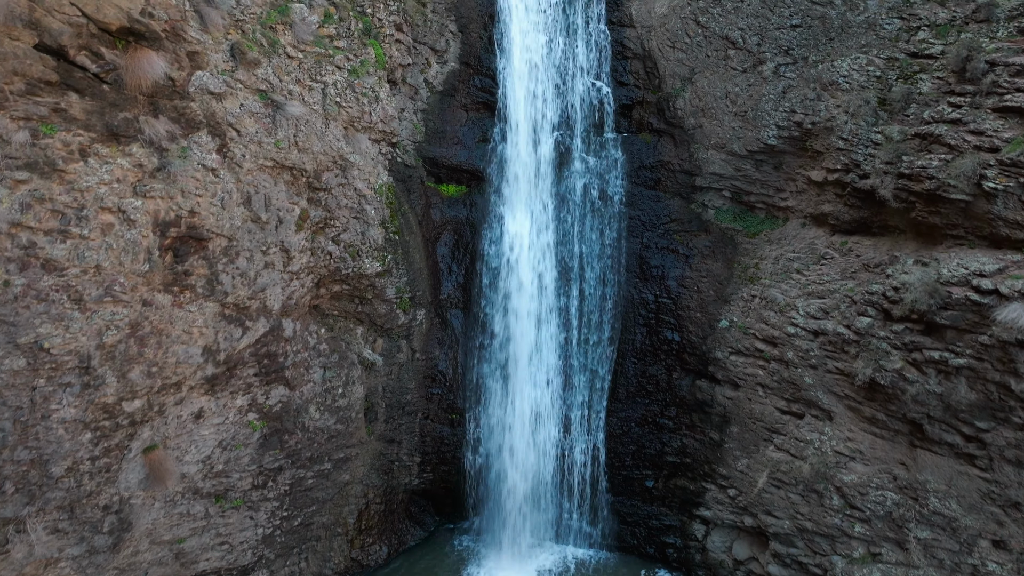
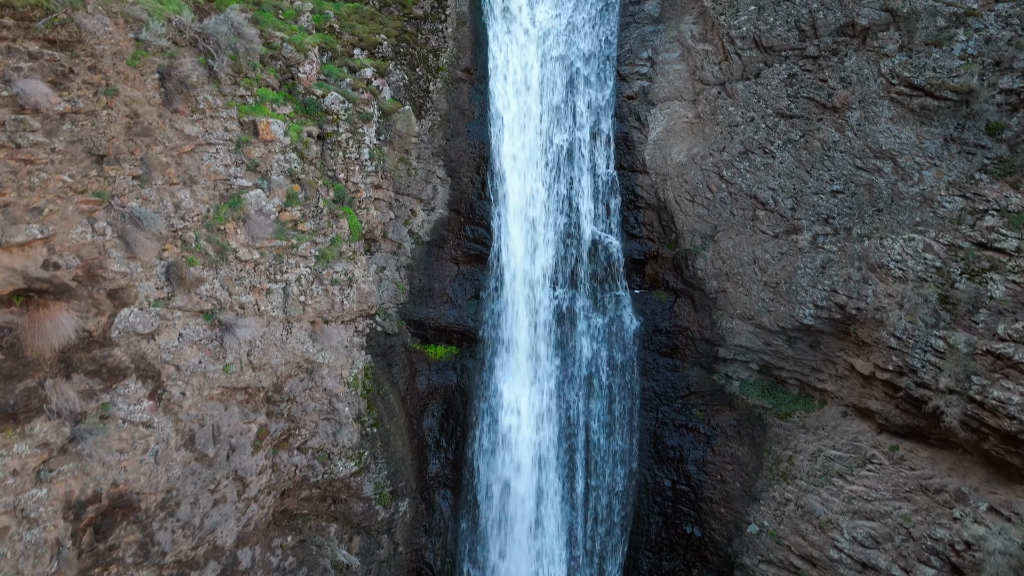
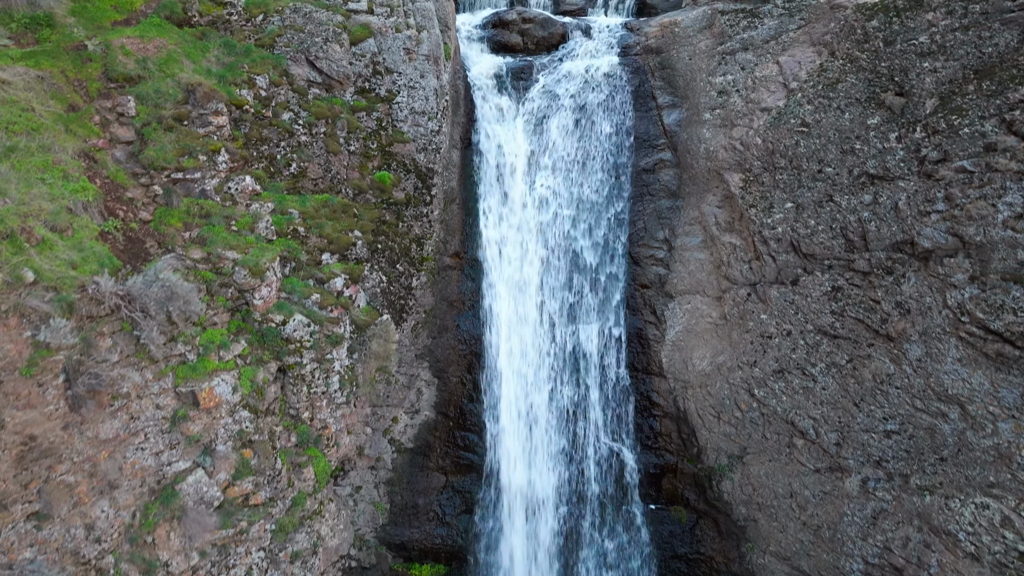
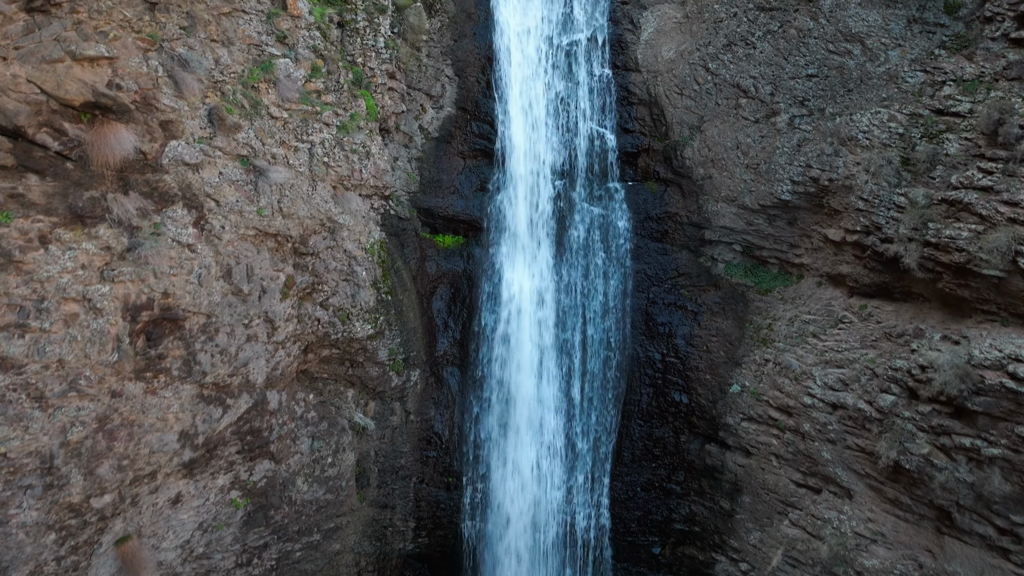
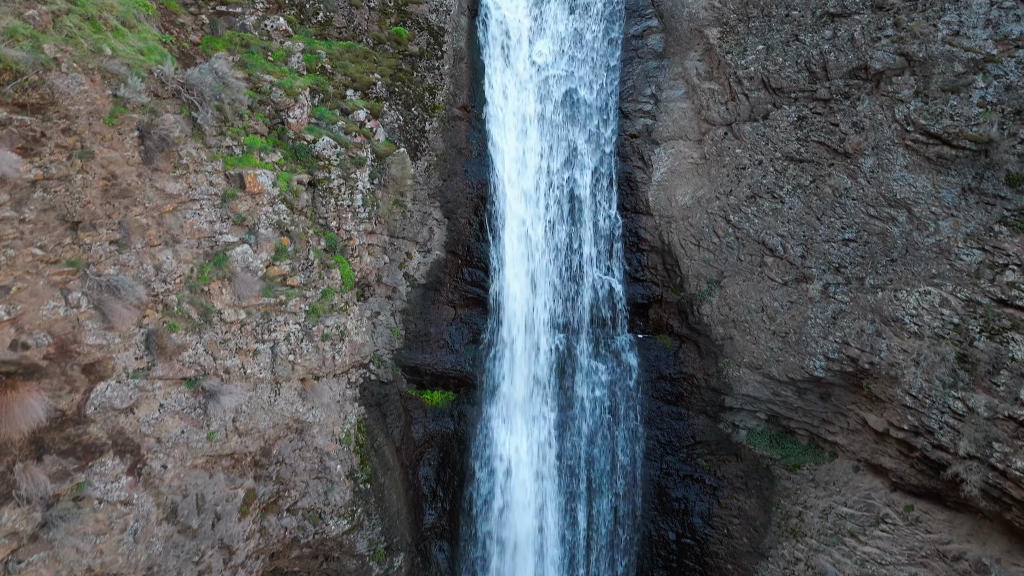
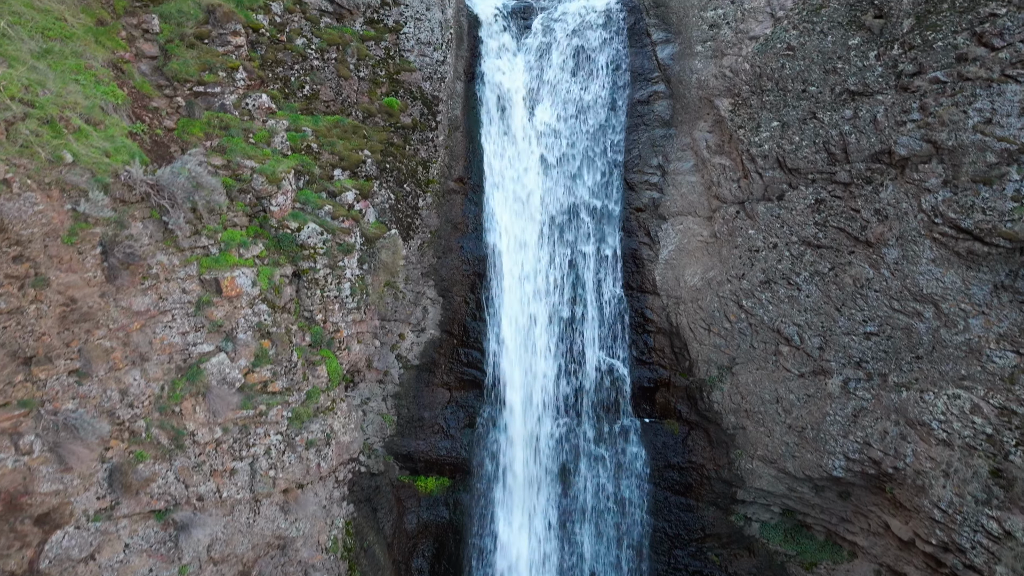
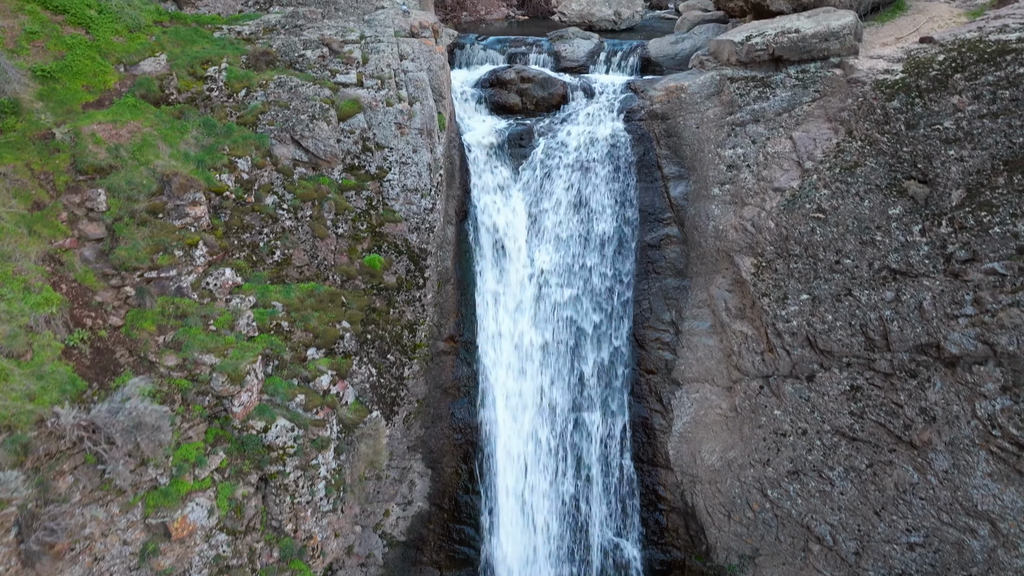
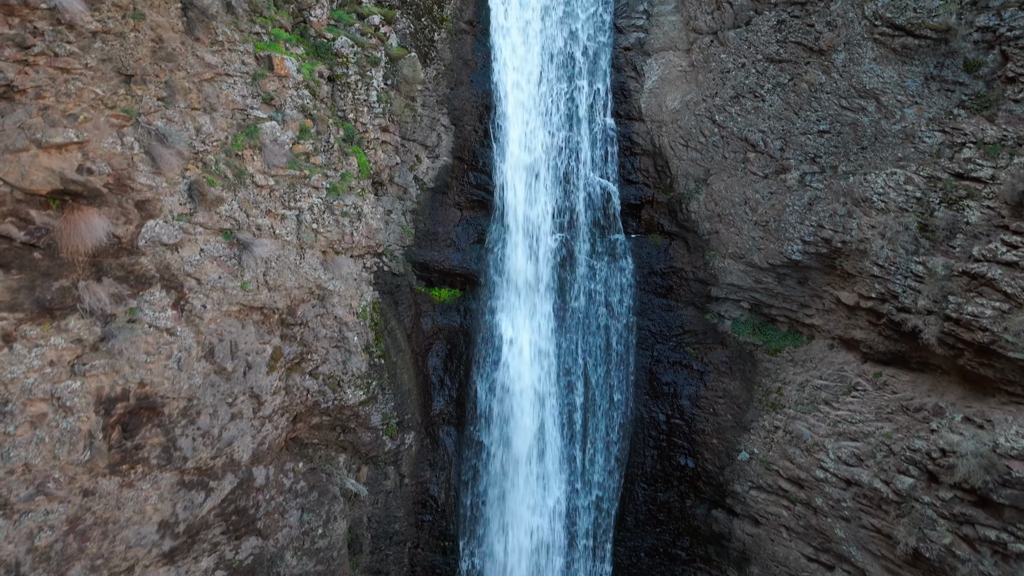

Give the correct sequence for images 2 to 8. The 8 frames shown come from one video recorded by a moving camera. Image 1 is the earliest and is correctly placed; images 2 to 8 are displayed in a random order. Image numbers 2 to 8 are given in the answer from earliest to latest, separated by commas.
4, 8, 2, 5, 6, 3, 7
